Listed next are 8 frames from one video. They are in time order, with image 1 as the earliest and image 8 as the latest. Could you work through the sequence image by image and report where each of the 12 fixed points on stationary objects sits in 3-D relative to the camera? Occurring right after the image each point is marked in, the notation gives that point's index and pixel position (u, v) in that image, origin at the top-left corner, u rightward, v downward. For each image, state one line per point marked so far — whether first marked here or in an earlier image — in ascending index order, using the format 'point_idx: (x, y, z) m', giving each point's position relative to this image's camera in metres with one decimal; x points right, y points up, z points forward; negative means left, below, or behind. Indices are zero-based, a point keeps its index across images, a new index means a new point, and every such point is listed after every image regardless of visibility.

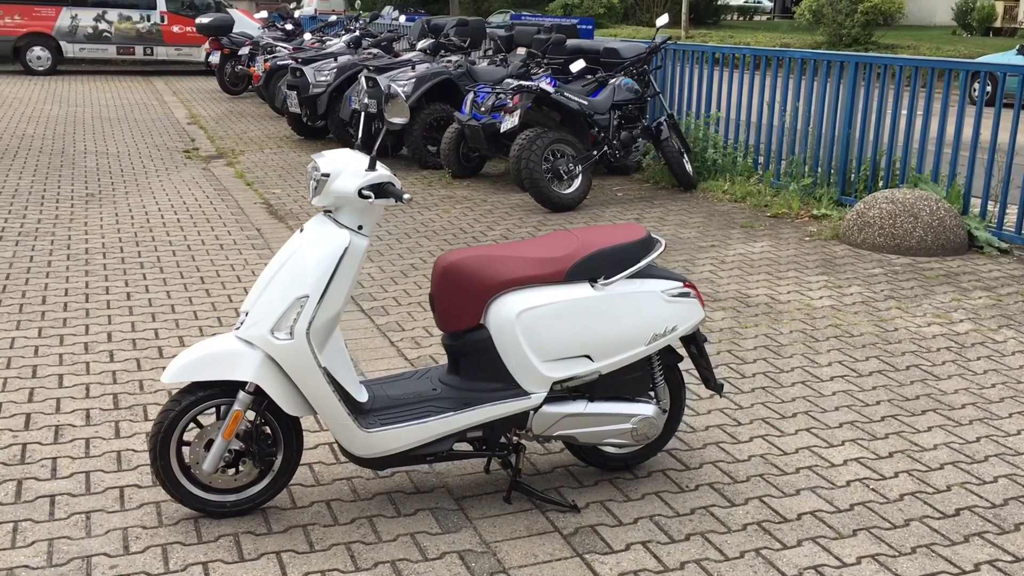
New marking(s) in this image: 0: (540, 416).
0: (+0.1, -0.5, +3.6) m
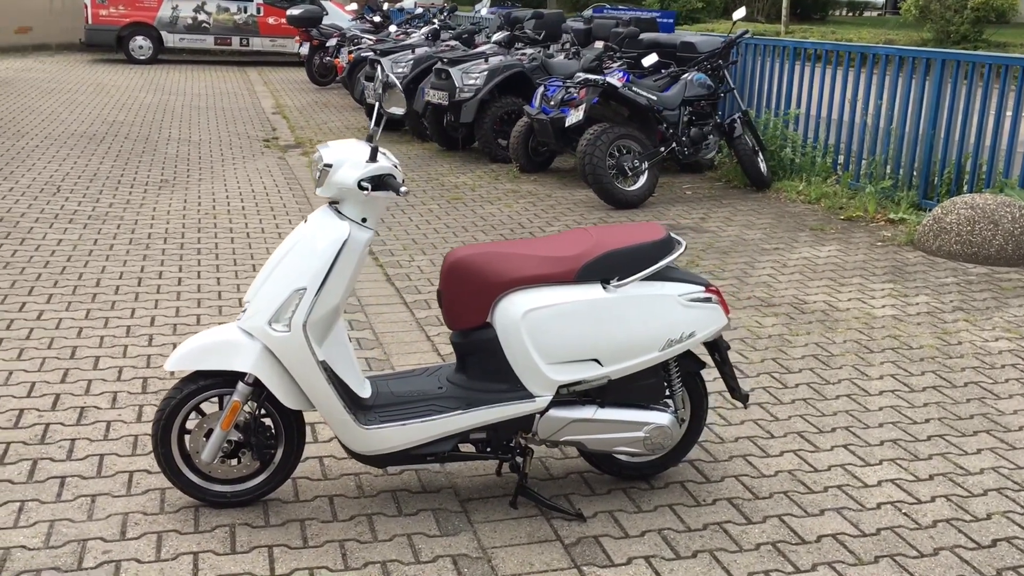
0: (+0.1, -0.5, +3.4) m
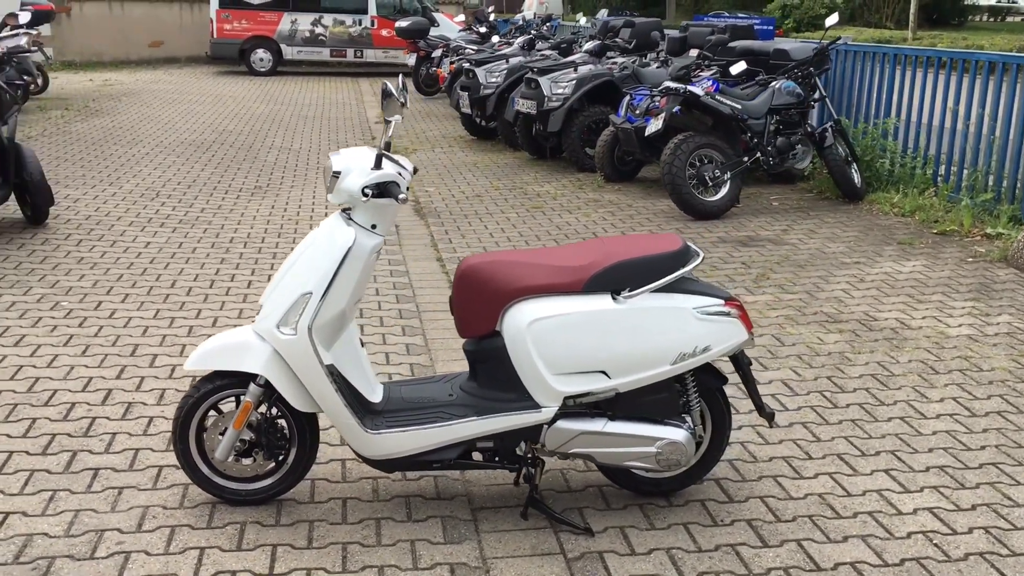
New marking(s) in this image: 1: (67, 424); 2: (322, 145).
0: (+0.1, -0.5, +3.4) m
1: (-1.9, -0.6, +4.2) m
2: (-2.5, +1.9, +13.4) m
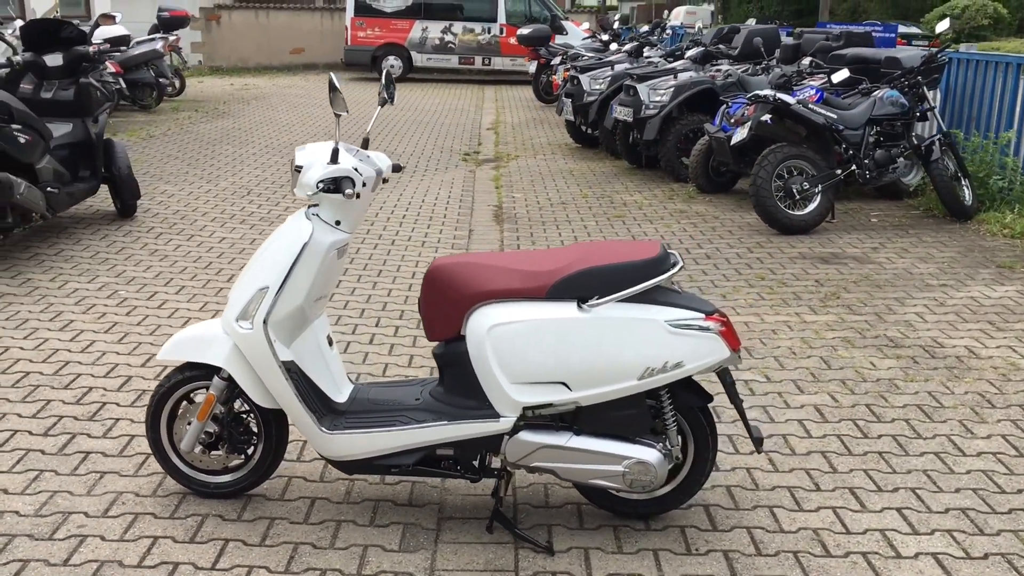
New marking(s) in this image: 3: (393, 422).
0: (0.0, -0.5, +3.3) m
1: (-1.9, -0.5, +4.3) m
2: (-1.1, +1.9, +13.5) m
3: (-0.4, -0.4, +3.3) m
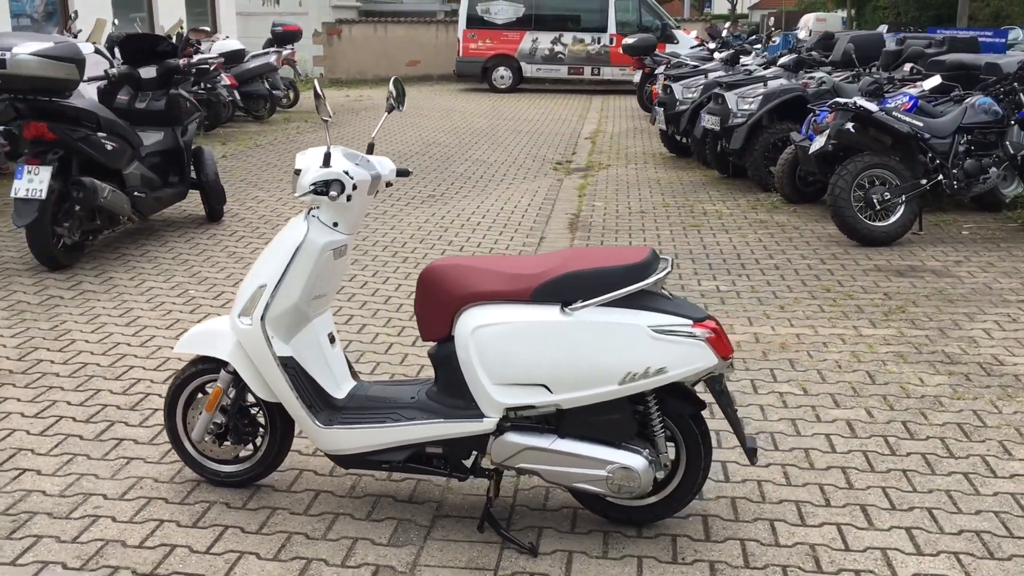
0: (0.0, -0.5, +3.3) m
1: (-1.8, -0.5, +4.6) m
2: (+0.1, +1.8, +13.7) m
3: (-0.4, -0.4, +3.4) m
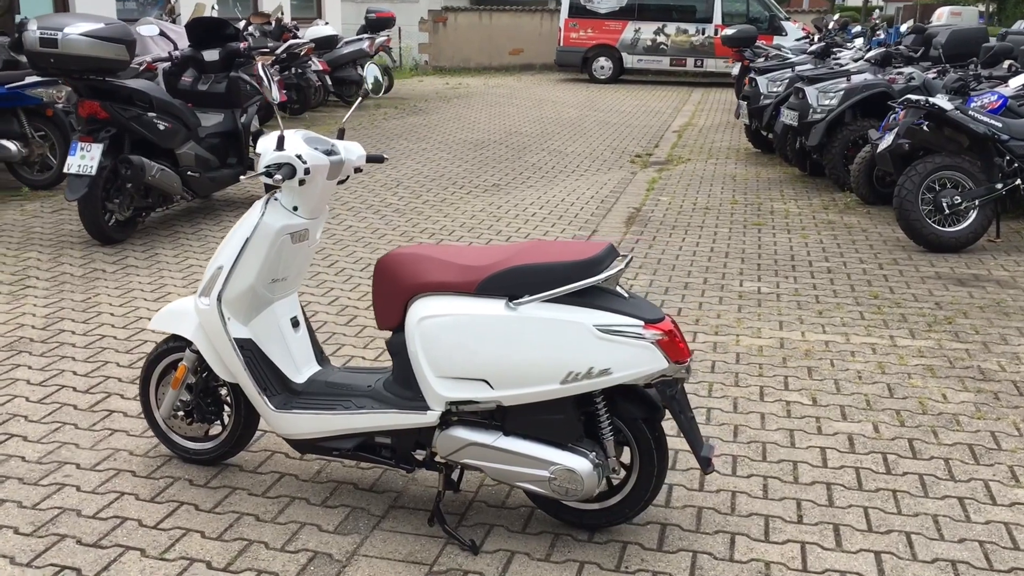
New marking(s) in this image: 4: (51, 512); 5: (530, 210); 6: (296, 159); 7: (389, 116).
0: (-0.2, -0.5, +3.2) m
1: (-1.8, -0.4, +4.7) m
2: (+1.2, +1.9, +13.5) m
3: (-0.6, -0.4, +3.4) m
4: (-1.6, -0.8, +3.4) m
5: (+0.2, +0.7, +9.1) m
6: (-0.7, +0.4, +3.3) m
7: (-2.0, +2.8, +16.2) m
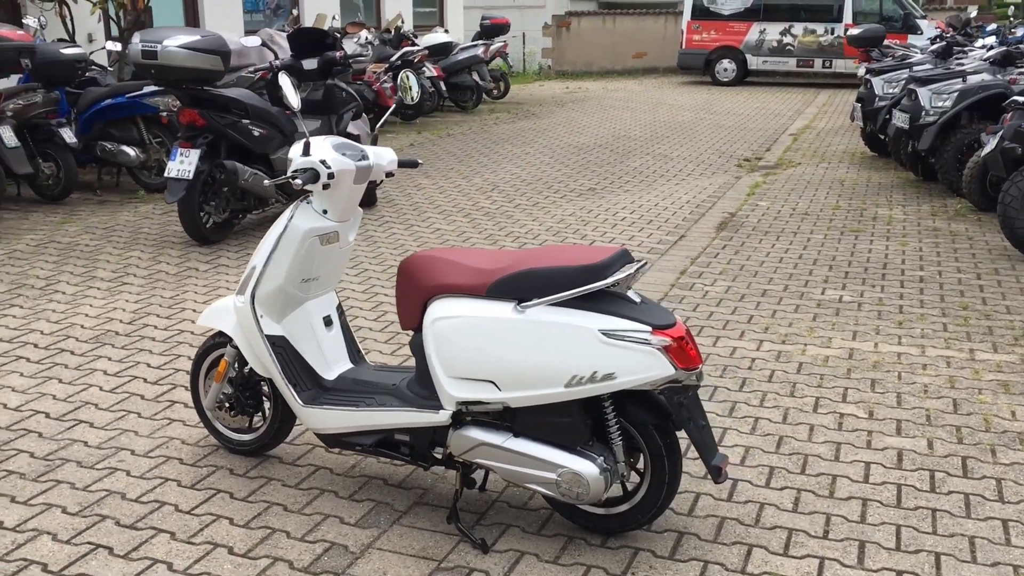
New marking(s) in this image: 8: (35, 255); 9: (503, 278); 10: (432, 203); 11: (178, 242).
0: (-0.2, -0.5, +3.3) m
1: (-1.6, -0.4, +5.0) m
2: (+2.6, +1.8, +13.3) m
3: (-0.5, -0.4, +3.5) m
4: (-1.5, -0.7, +3.6) m
5: (+1.0, +0.7, +9.1) m
6: (-0.6, +0.4, +3.4) m
7: (-0.2, +2.7, +16.4) m
8: (-3.3, +0.2, +7.0) m
9: (0.0, 0.0, +3.2) m
10: (-0.7, +0.8, +9.2) m
11: (-2.5, +0.3, +7.4) m
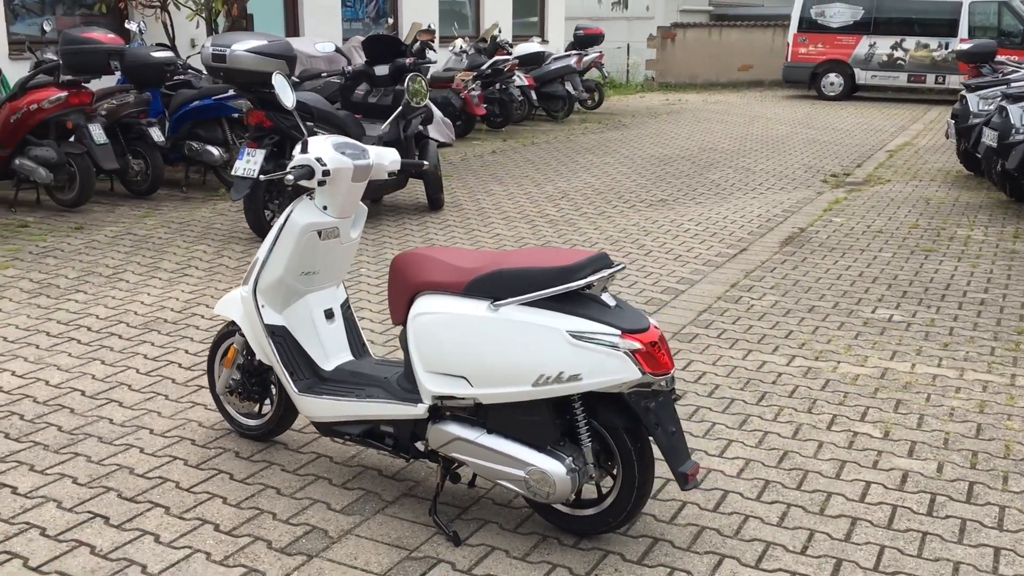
0: (-0.3, -0.5, +3.4) m
1: (-1.4, -0.3, +5.2) m
2: (+3.6, +1.5, +13.0) m
3: (-0.6, -0.4, +3.6) m
4: (-1.5, -0.7, +3.8) m
5: (+1.6, +0.6, +9.0) m
6: (-0.7, +0.4, +3.5) m
7: (+1.3, +2.6, +16.4) m
8: (-2.9, +0.3, +7.4) m
9: (-0.1, 0.0, +3.3) m
10: (-0.1, +0.7, +9.3) m
11: (-2.1, +0.4, +7.7) m
